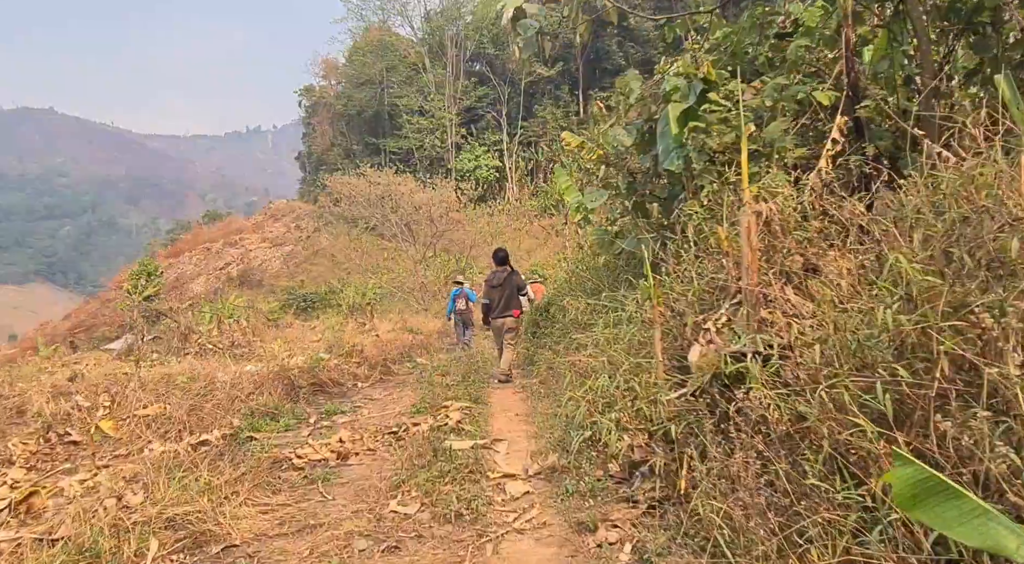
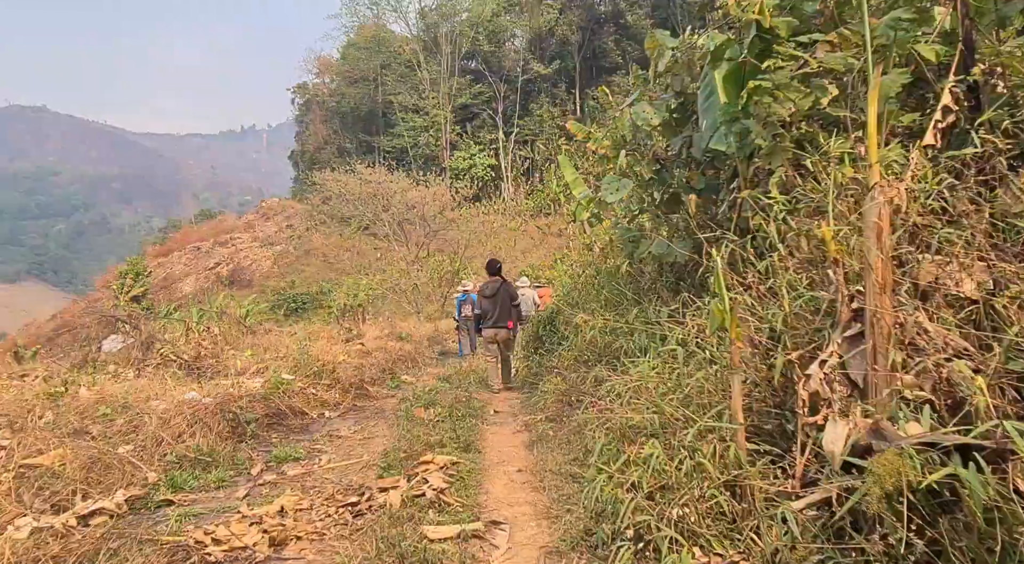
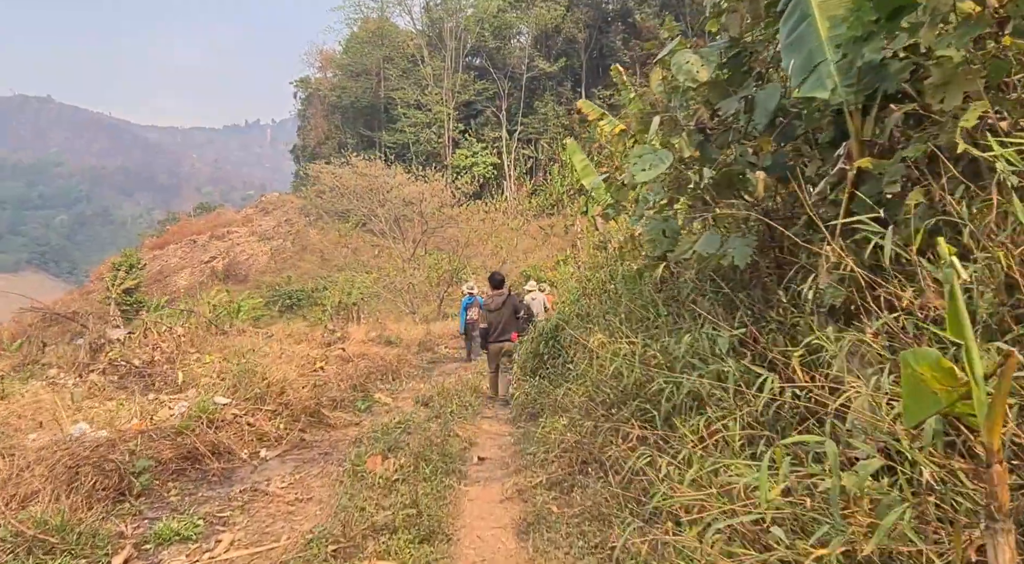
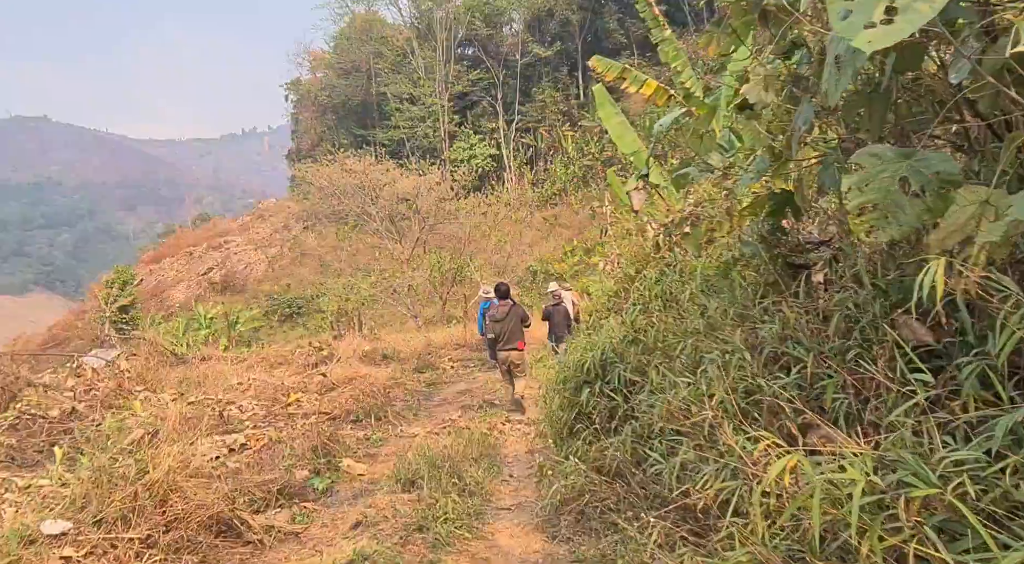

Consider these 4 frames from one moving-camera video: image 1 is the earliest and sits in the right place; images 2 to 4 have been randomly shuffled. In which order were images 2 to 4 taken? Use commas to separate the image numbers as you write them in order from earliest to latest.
2, 3, 4
